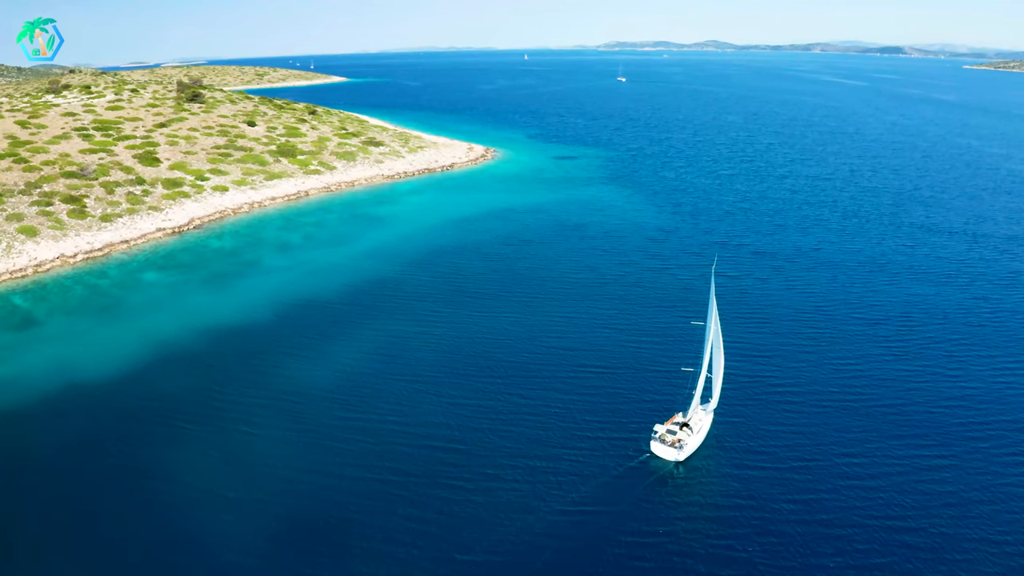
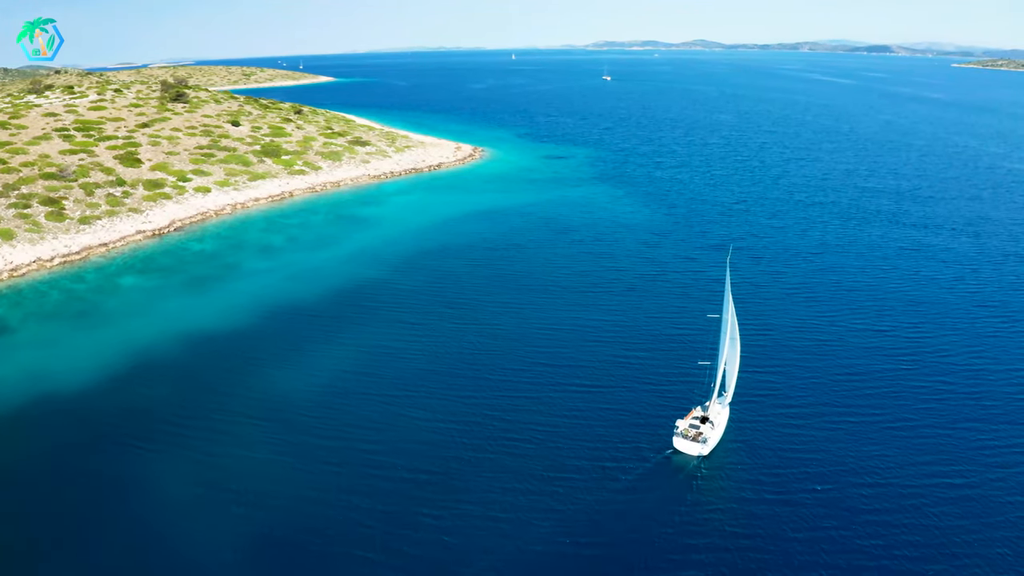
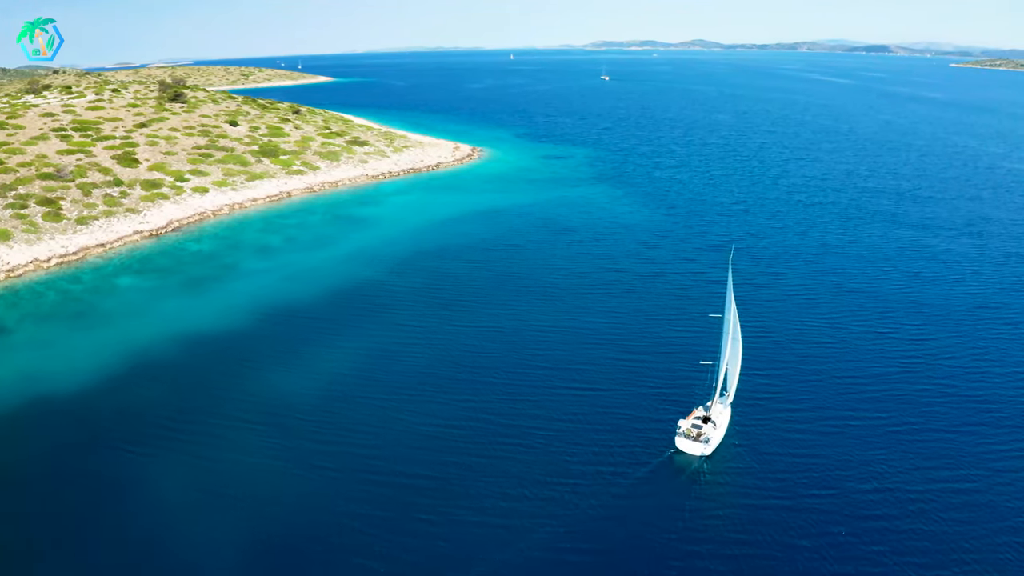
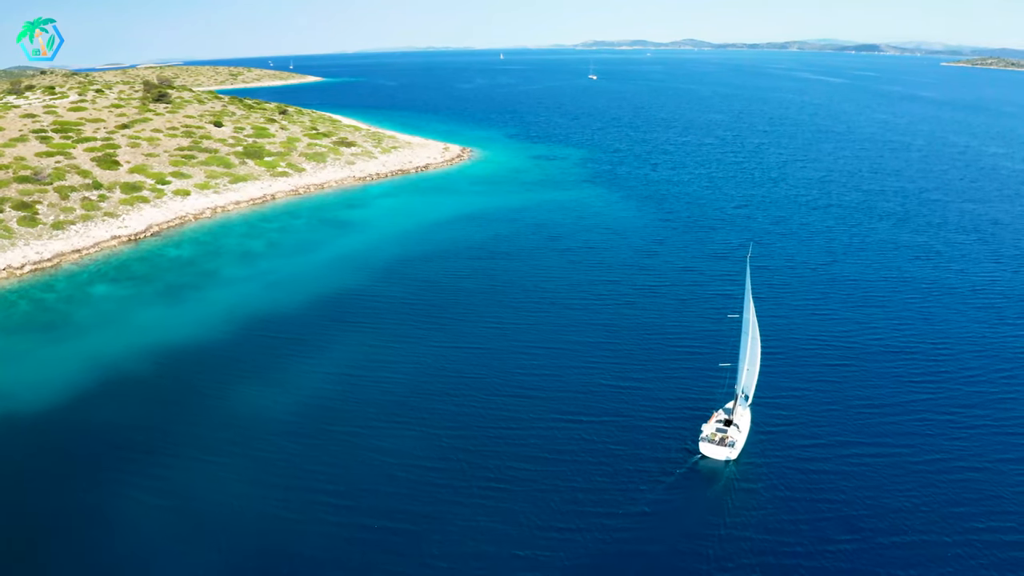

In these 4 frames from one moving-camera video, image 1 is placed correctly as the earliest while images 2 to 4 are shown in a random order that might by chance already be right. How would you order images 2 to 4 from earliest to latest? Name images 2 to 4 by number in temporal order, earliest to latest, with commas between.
2, 3, 4
